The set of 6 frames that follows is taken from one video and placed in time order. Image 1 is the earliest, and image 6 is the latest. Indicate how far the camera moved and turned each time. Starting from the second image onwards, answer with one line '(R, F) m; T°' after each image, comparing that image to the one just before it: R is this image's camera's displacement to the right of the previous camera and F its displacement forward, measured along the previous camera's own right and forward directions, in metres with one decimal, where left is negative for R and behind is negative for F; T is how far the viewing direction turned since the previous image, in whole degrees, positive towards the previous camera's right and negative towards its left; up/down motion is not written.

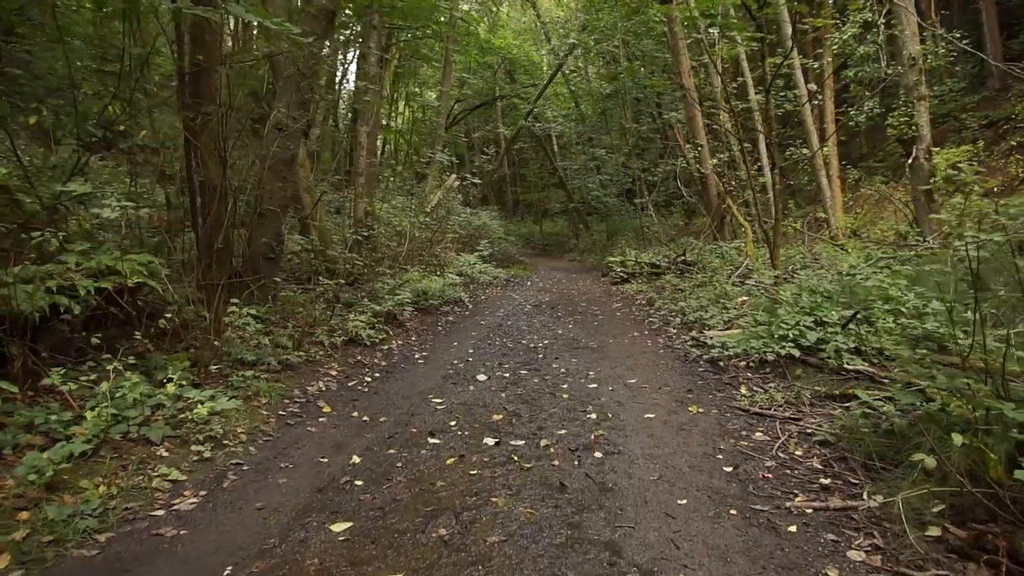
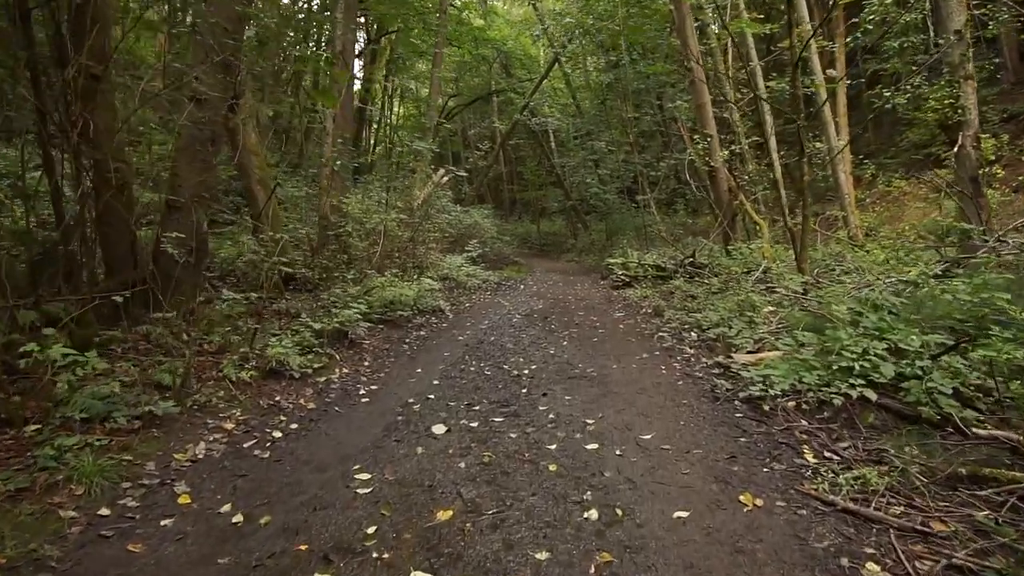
(+0.2, +1.6) m; 0°
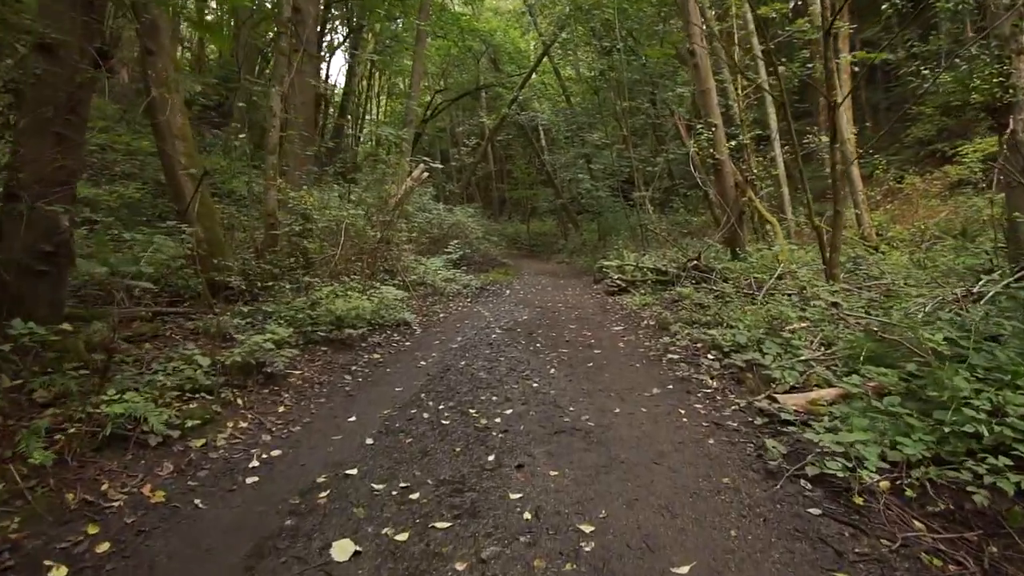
(+0.2, +1.6) m; +1°
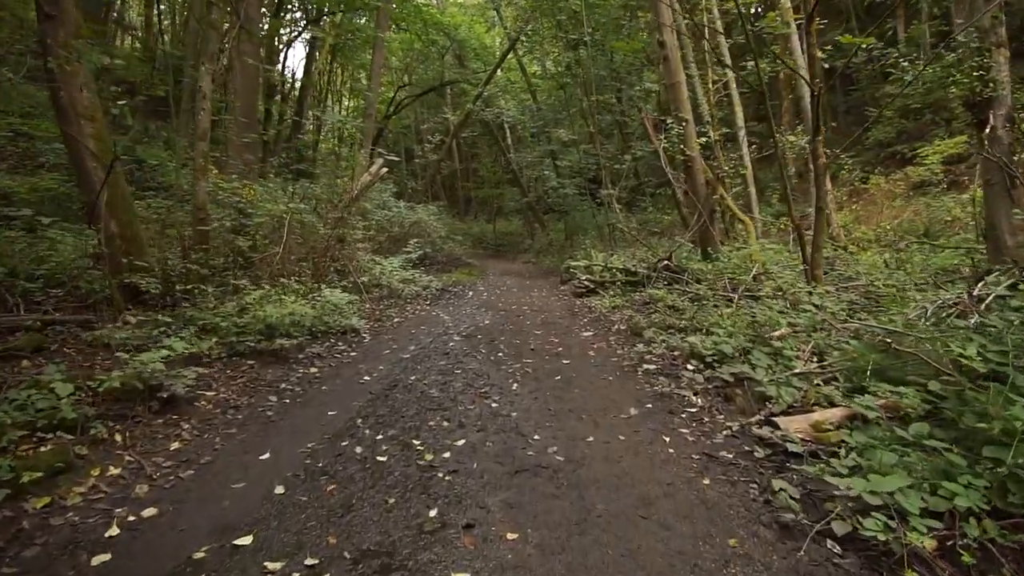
(+0.1, +0.8) m; +3°
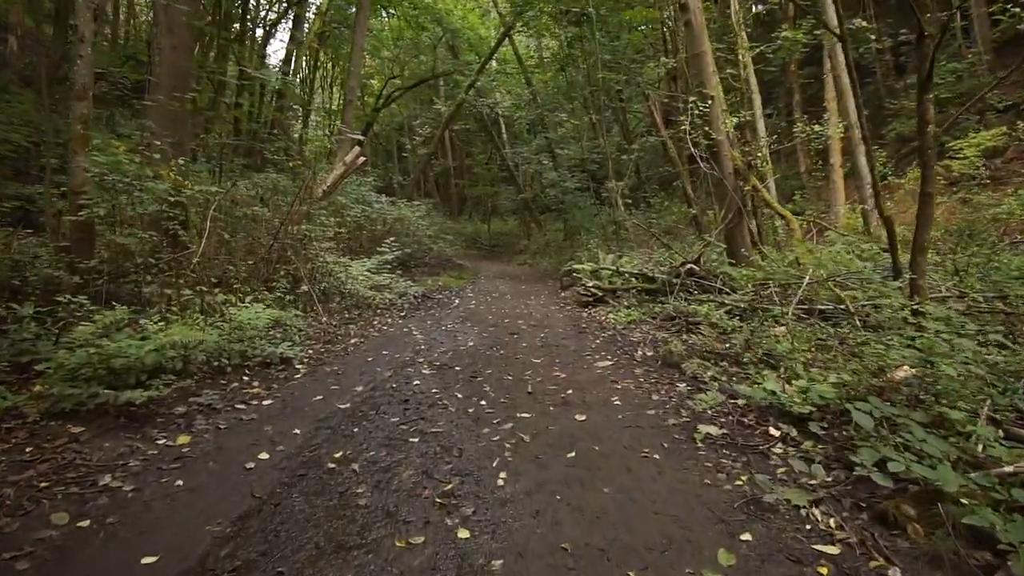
(+0.1, +2.2) m; 0°
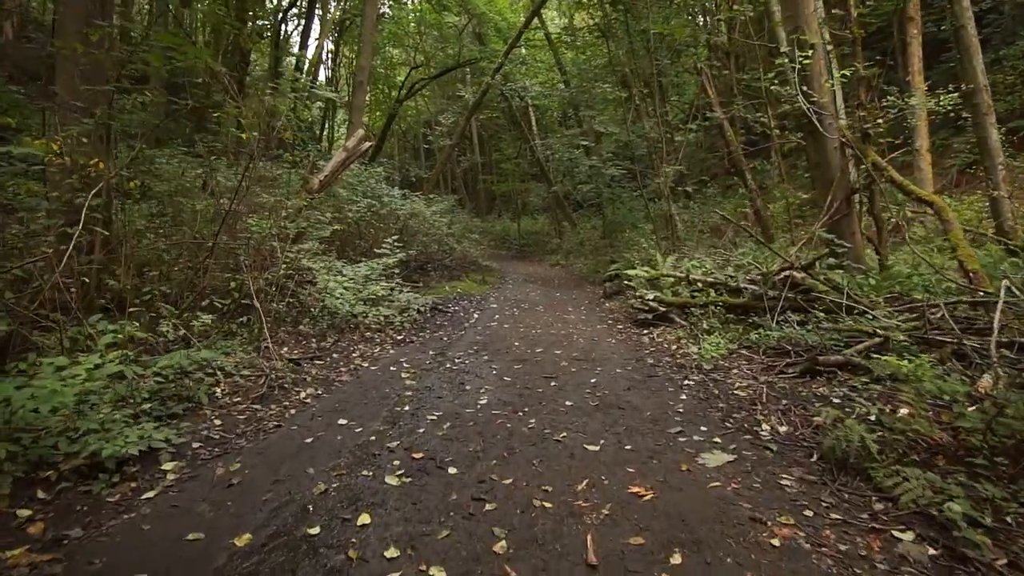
(0.0, +2.8) m; -3°
